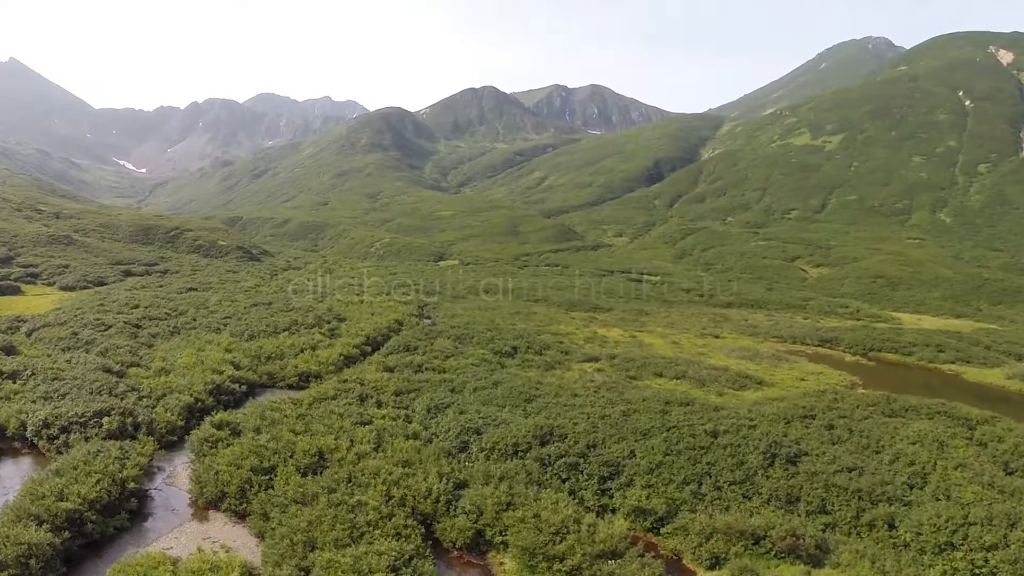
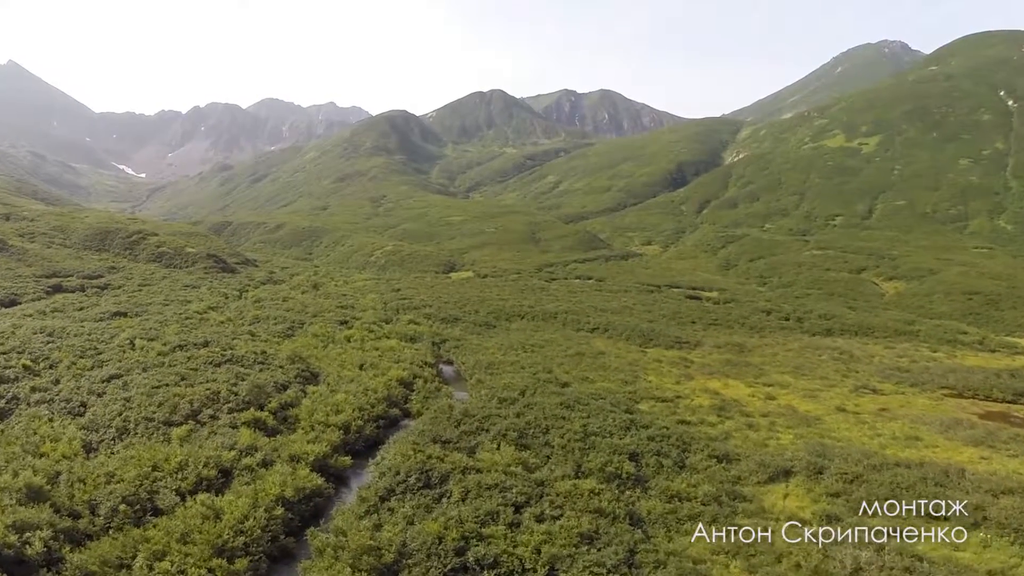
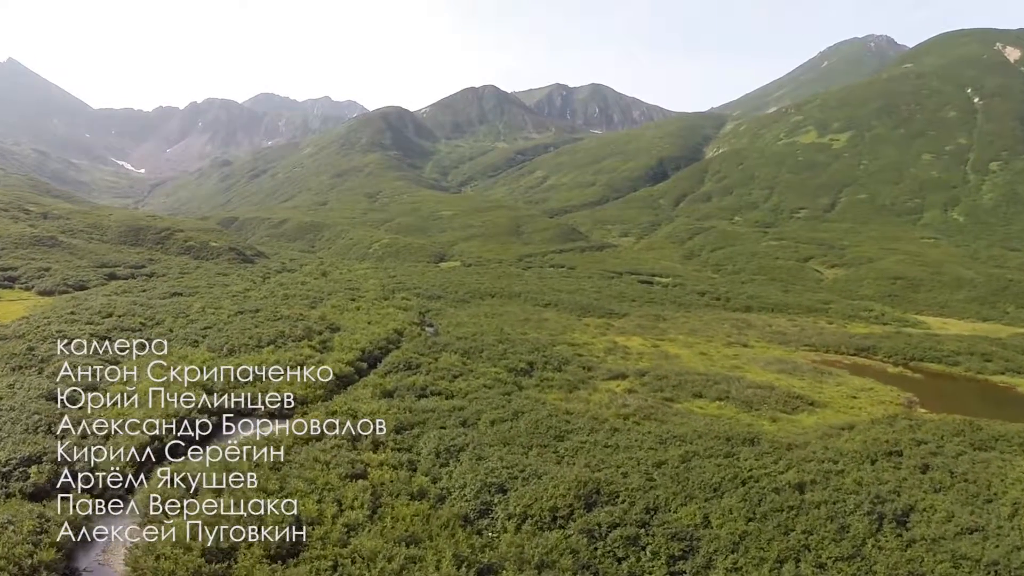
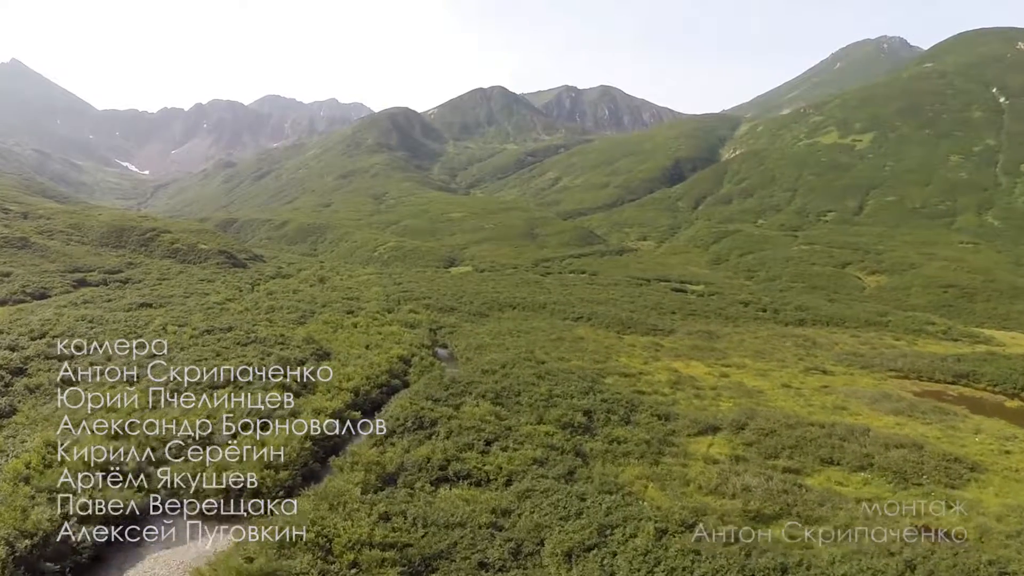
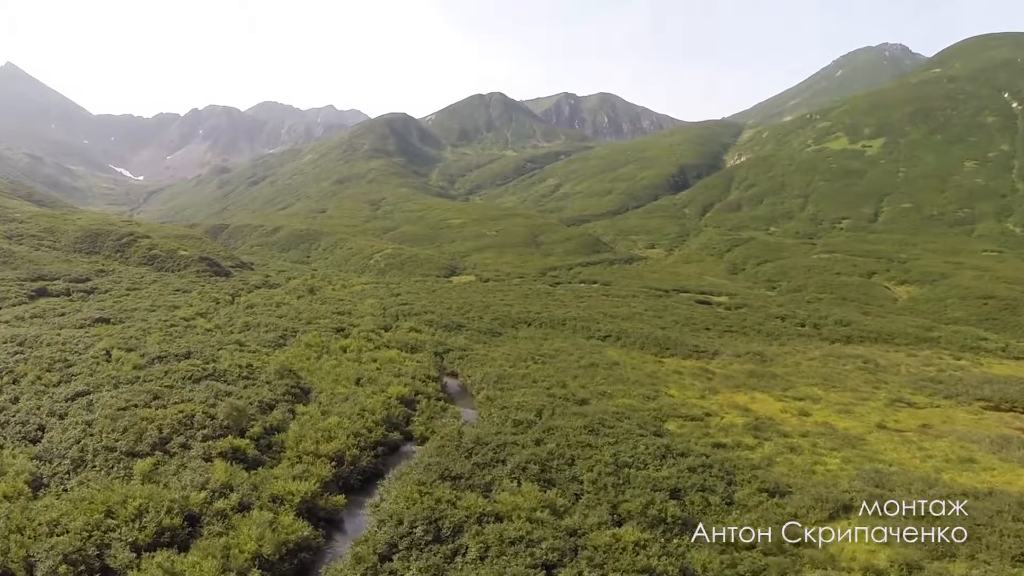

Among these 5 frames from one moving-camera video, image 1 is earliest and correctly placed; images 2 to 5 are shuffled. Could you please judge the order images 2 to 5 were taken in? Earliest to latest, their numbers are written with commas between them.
3, 4, 2, 5
